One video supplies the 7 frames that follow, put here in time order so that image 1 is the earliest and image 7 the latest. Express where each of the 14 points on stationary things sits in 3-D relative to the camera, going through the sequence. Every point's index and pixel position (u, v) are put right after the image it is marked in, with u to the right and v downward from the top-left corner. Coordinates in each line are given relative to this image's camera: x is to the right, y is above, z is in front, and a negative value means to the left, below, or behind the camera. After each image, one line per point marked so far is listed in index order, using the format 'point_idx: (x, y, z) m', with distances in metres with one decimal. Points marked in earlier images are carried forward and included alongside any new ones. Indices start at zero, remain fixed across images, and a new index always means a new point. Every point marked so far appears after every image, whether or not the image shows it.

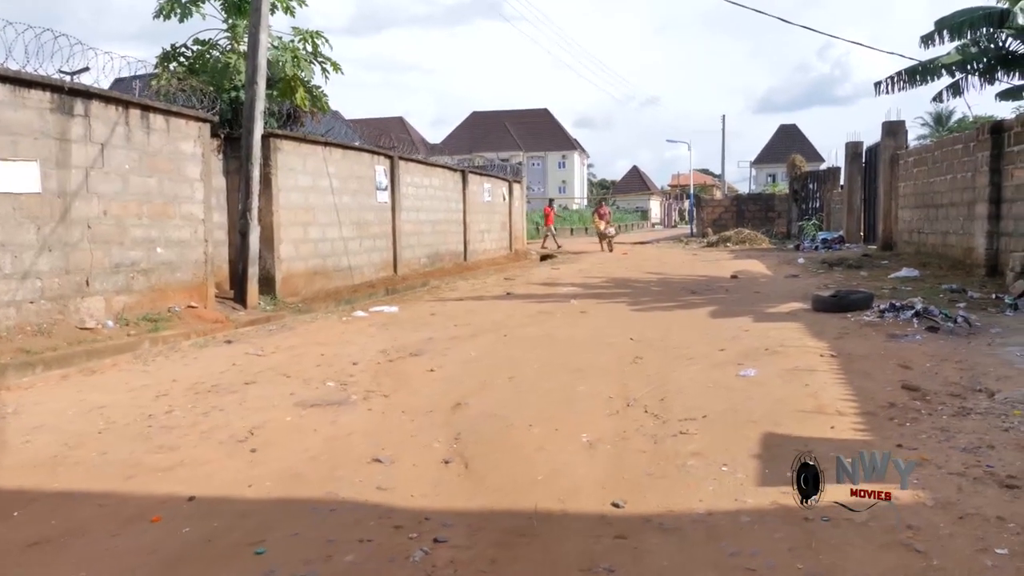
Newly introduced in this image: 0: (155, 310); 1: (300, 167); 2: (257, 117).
0: (-4.0, -0.2, +8.5) m
1: (-3.0, +1.7, +10.9) m
2: (-3.3, +2.2, +9.9) m
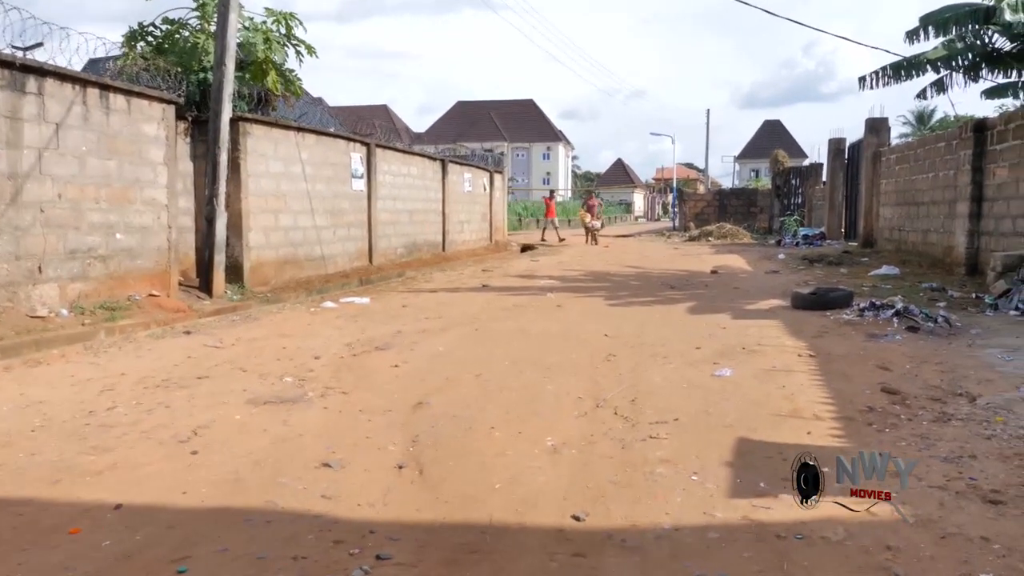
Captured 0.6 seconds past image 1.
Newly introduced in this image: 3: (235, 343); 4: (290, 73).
0: (-4.2, -0.1, +8.1) m
1: (-3.3, +1.9, +10.6) m
2: (-3.6, +2.4, +9.6) m
3: (-2.4, -0.5, +6.7) m
4: (-3.3, +3.2, +11.2) m
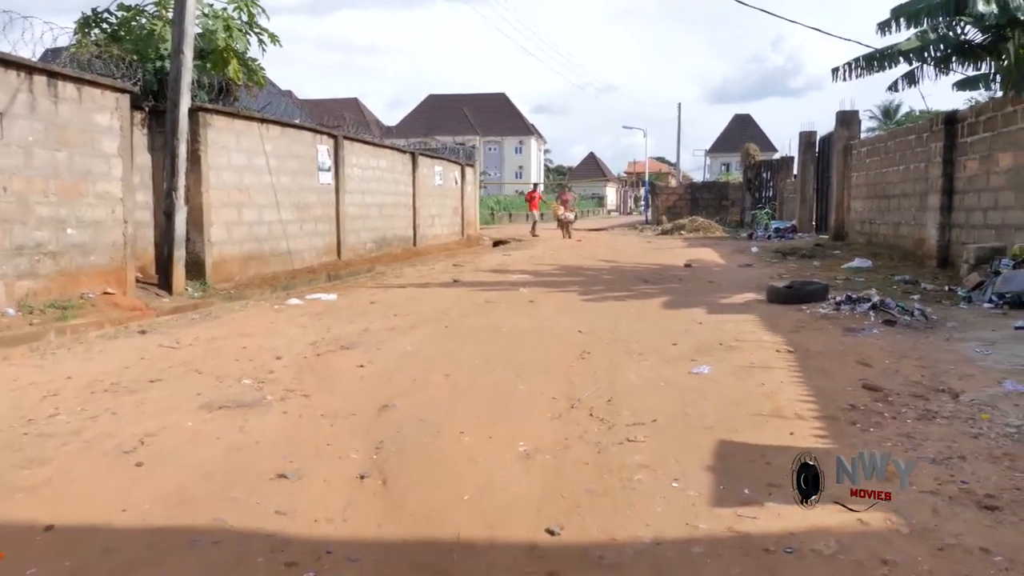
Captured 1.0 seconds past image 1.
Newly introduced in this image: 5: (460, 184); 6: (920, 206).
0: (-4.5, -0.1, +7.8) m
1: (-3.7, +1.9, +10.2) m
2: (-3.9, +2.4, +9.2) m
3: (-2.7, -0.5, +6.4) m
4: (-3.7, +3.2, +10.9) m
5: (-1.4, +2.7, +19.9) m
6: (+6.7, +1.4, +12.7) m
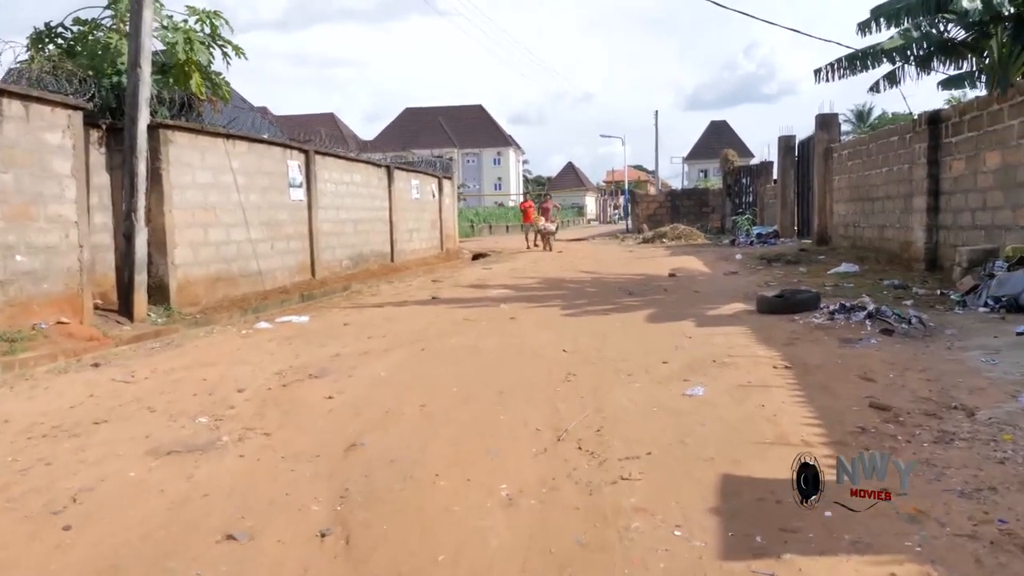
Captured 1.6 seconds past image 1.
0: (-4.7, -0.4, +7.3) m
1: (-4.0, +1.6, +9.8) m
2: (-4.2, +2.1, +8.7) m
3: (-2.8, -0.7, +6.0) m
4: (-4.0, +2.9, +10.4) m
5: (-1.9, +2.3, +19.5) m
6: (+6.4, +1.3, +12.4) m
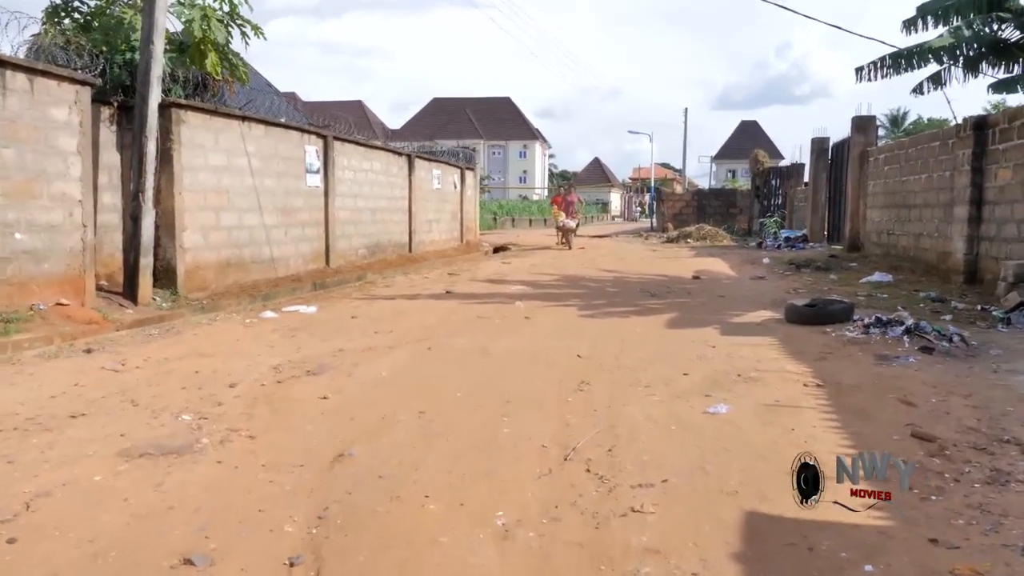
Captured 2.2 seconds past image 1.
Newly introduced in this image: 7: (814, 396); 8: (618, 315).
0: (-4.6, -0.2, +7.0) m
1: (-3.8, +1.8, +9.5) m
2: (-4.0, +2.3, +8.5) m
3: (-2.8, -0.6, +5.7) m
4: (-3.7, +3.1, +10.2) m
5: (-1.3, +2.5, +19.2) m
6: (+6.7, +1.1, +11.9) m
7: (+1.9, -0.7, +4.9) m
8: (+1.2, -0.3, +8.3) m
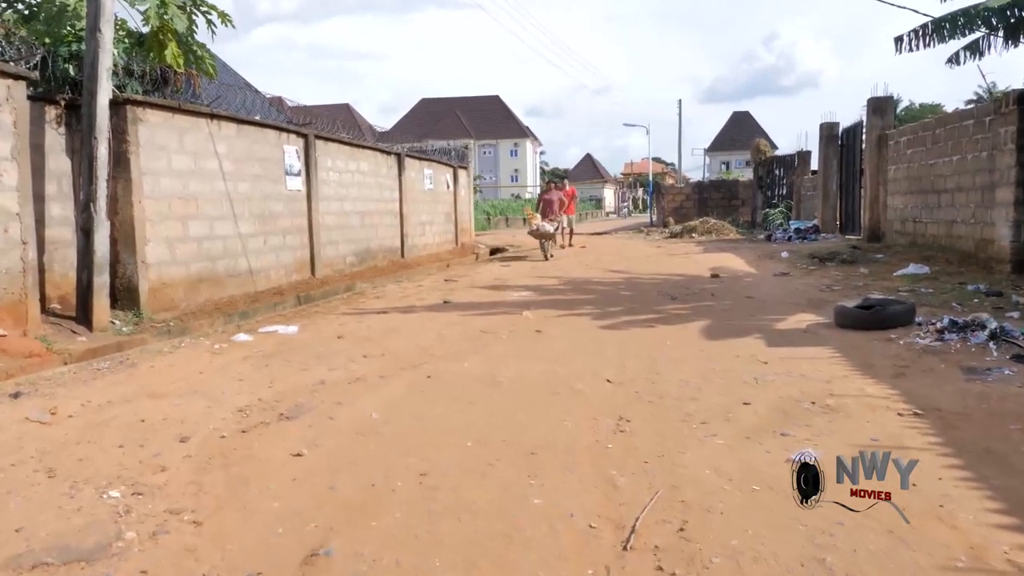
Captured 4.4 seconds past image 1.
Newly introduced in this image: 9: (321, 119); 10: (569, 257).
0: (-4.5, -0.4, +6.0) m
1: (-3.8, +1.6, +8.5) m
2: (-4.0, +2.1, +7.4) m
3: (-2.6, -0.8, +4.6) m
4: (-3.7, +2.9, +9.1) m
5: (-1.4, +2.4, +18.2) m
6: (+6.7, +1.2, +10.9) m
7: (+2.0, -0.7, +3.8) m
8: (+1.2, -0.3, +7.3) m
9: (-3.1, +2.8, +12.6) m
10: (+1.2, +0.7, +16.1) m
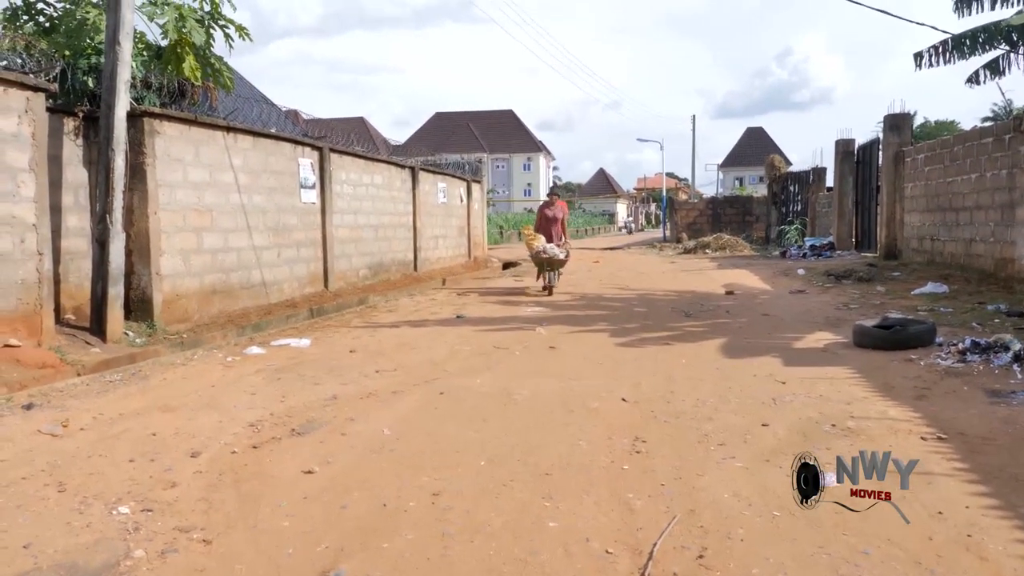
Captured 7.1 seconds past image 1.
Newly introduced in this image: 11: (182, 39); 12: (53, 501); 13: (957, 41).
0: (-4.4, -0.5, +6.0) m
1: (-3.6, +1.5, +8.5) m
2: (-3.8, +1.9, +7.5) m
3: (-2.6, -0.8, +4.6) m
4: (-3.5, +2.7, +9.2) m
5: (-1.1, +2.1, +18.2) m
6: (+6.9, +1.0, +10.8) m
7: (+2.1, -0.8, +3.8) m
8: (+1.4, -0.5, +7.2) m
9: (-2.9, +2.6, +12.6) m
10: (+1.5, +0.4, +16.0) m
11: (-3.7, +2.8, +8.5) m
12: (-2.0, -0.9, +3.4) m
13: (+5.0, +2.8, +8.7) m
